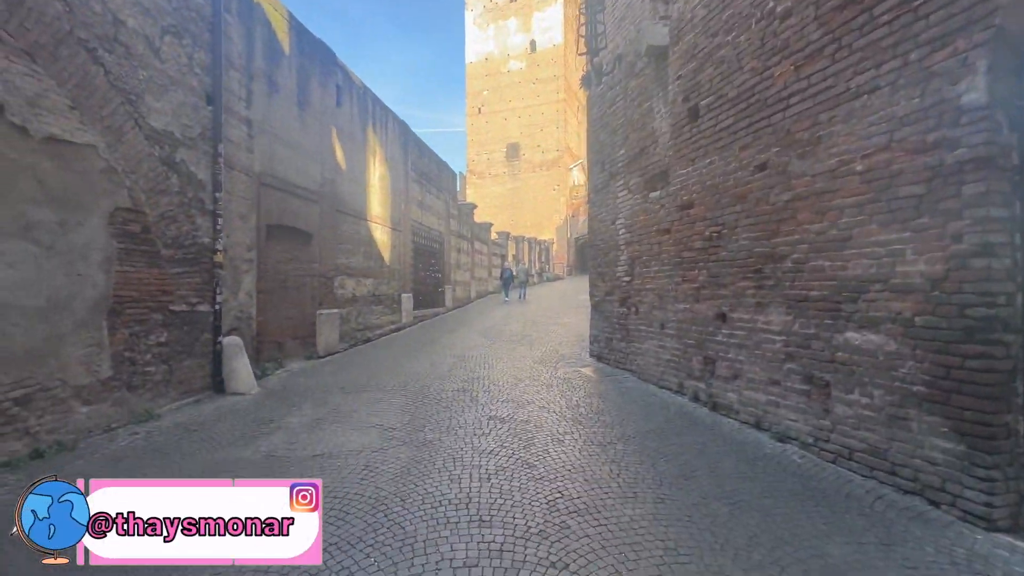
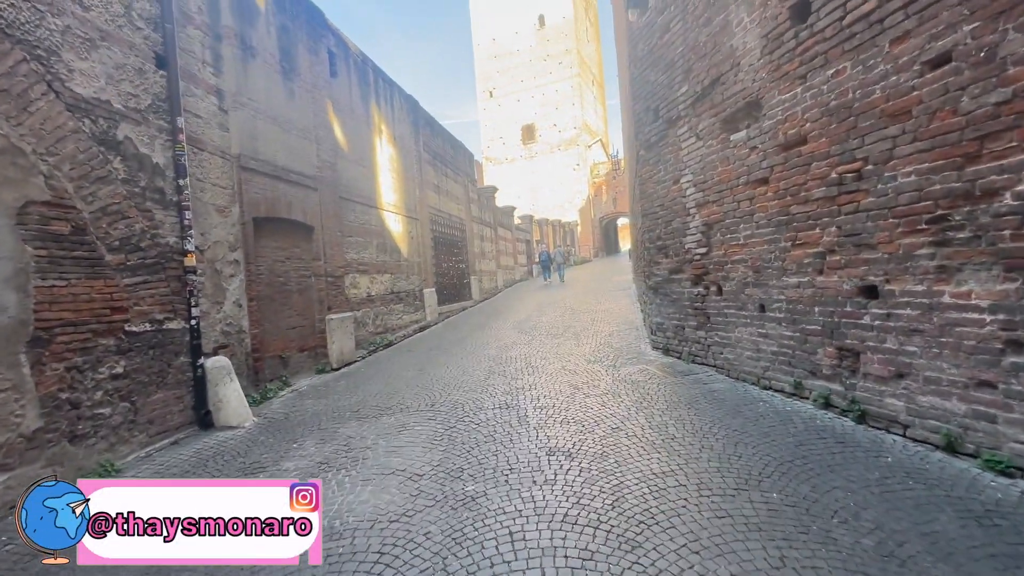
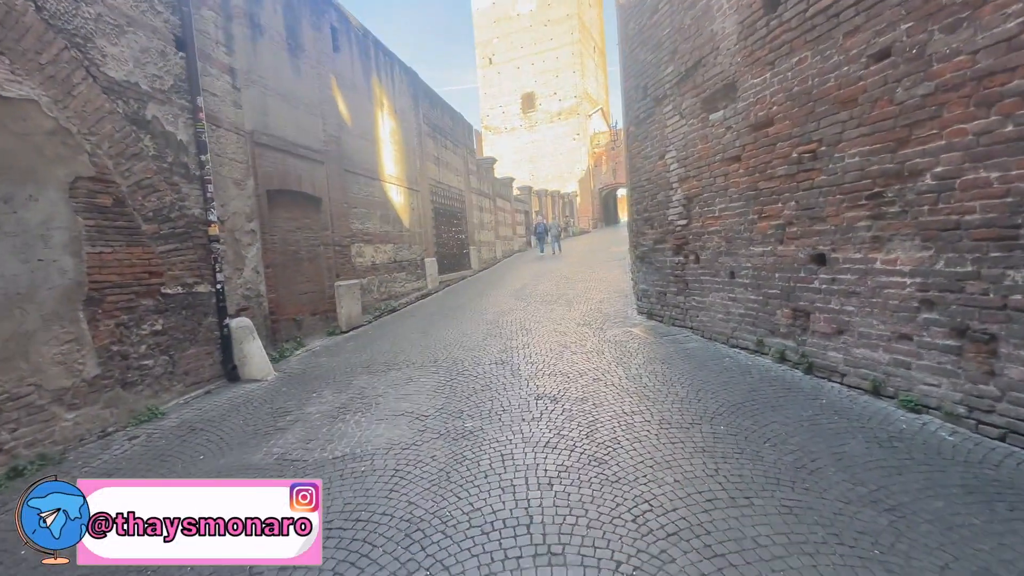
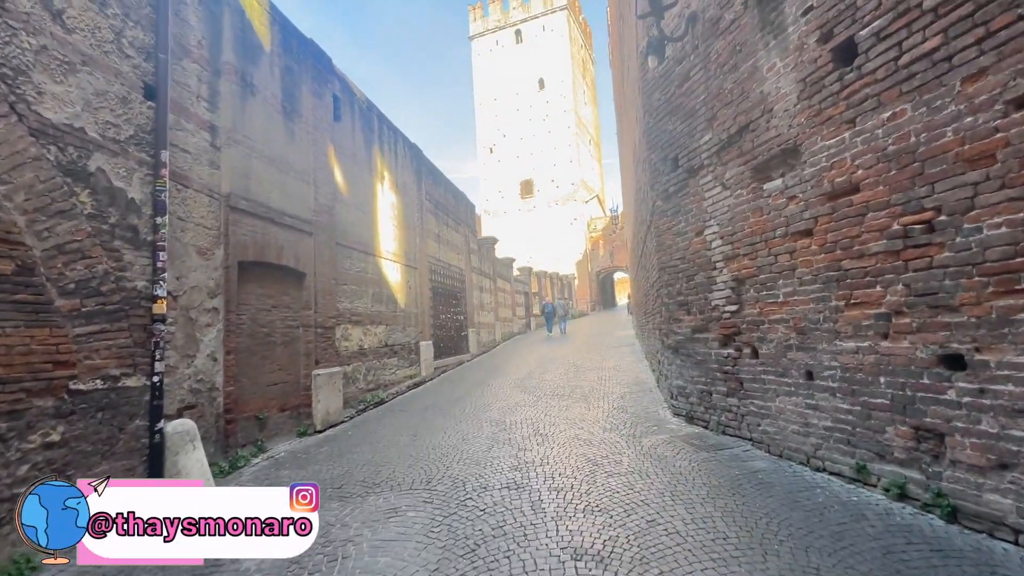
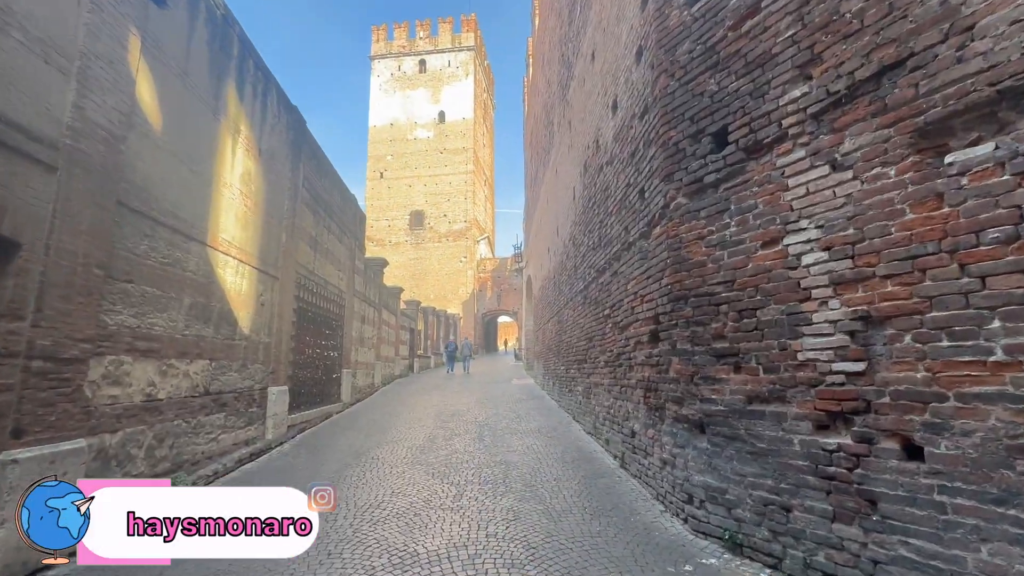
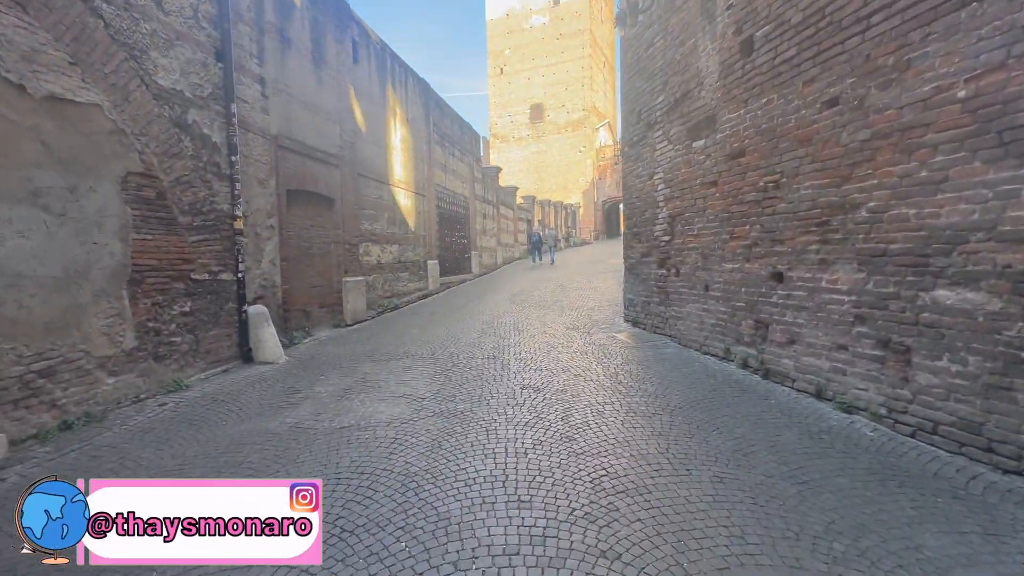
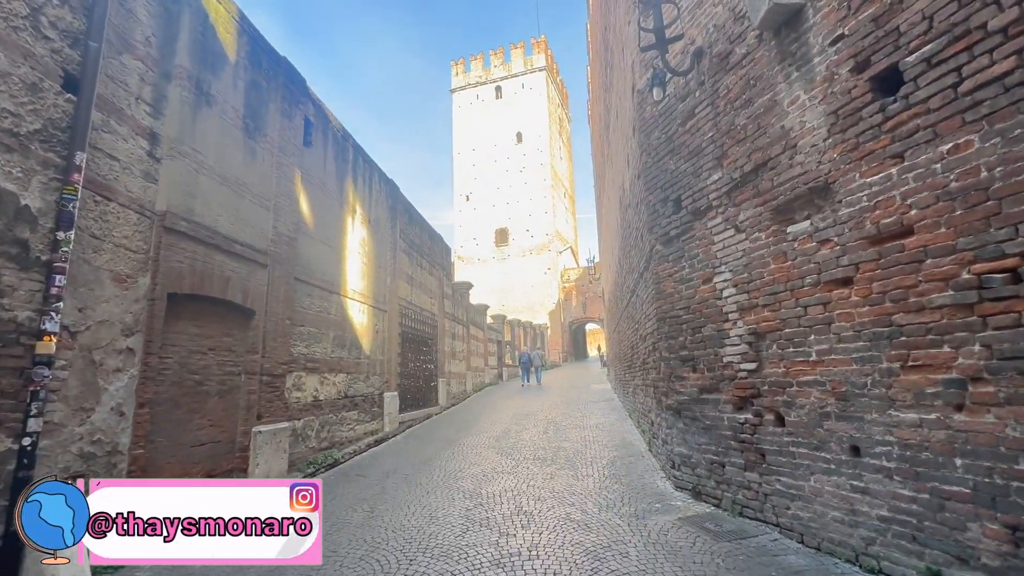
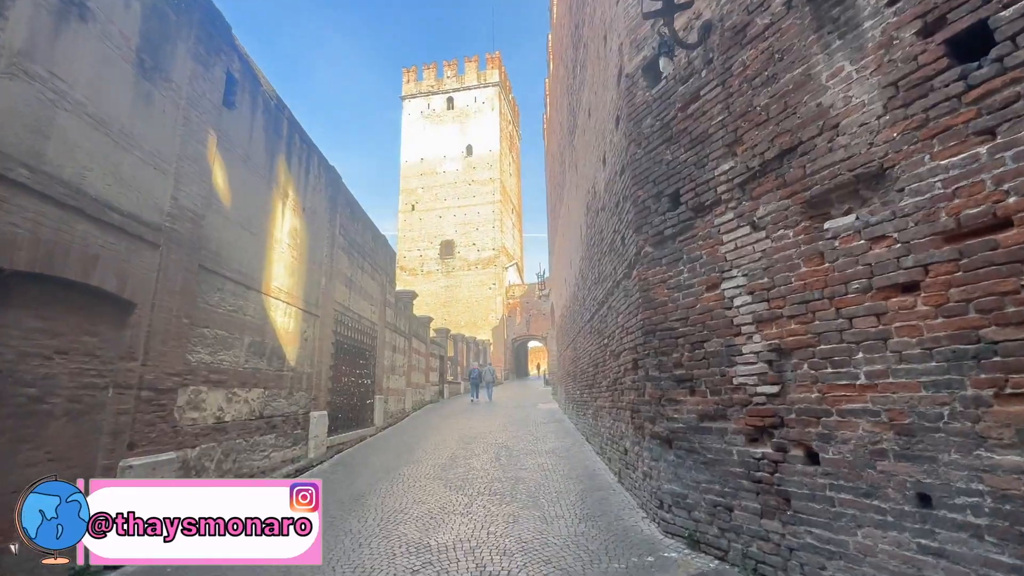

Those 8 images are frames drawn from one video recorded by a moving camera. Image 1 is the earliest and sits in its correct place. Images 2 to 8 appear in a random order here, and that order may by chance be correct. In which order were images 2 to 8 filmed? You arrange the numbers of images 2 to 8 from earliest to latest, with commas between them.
6, 3, 2, 4, 7, 8, 5
